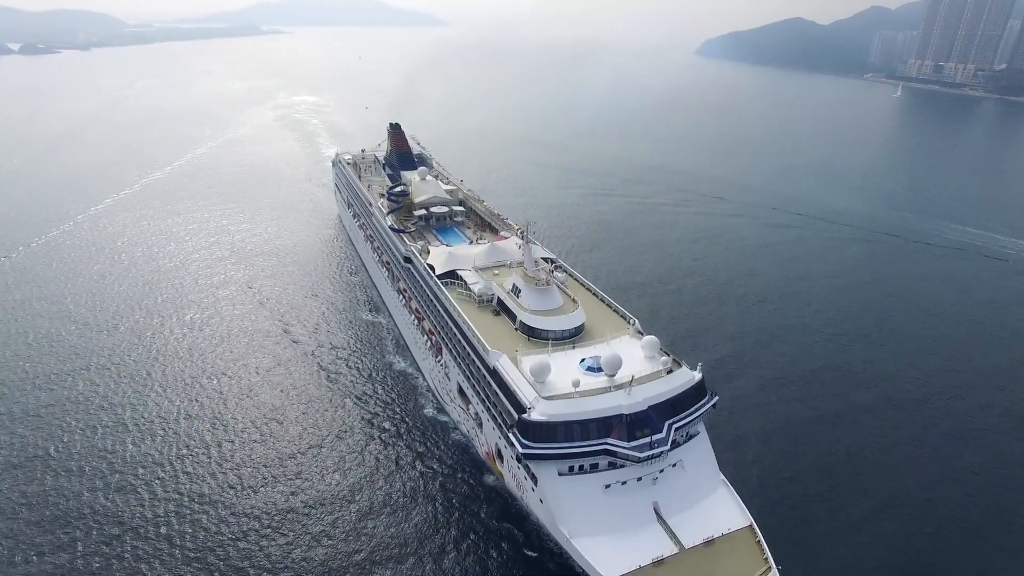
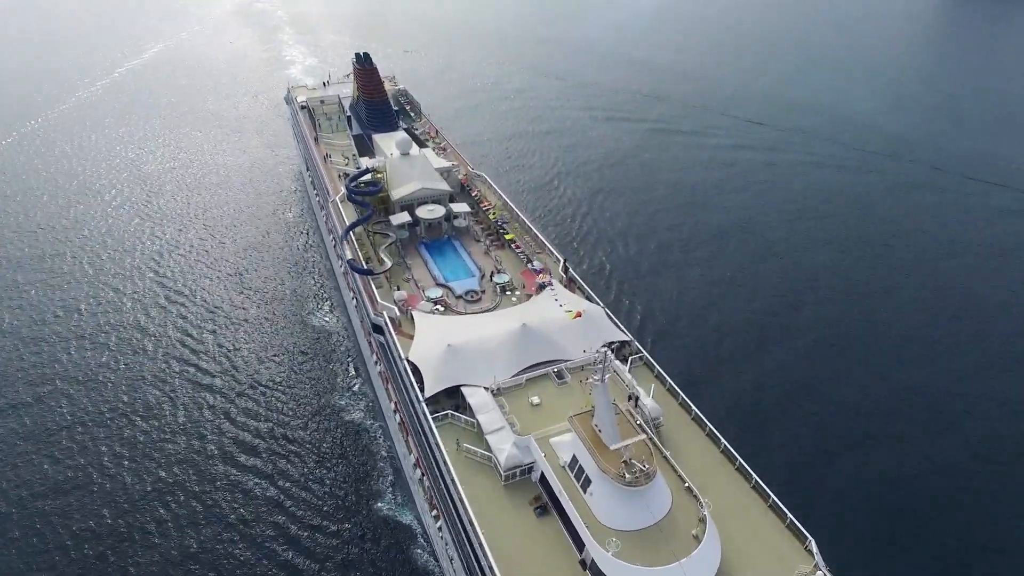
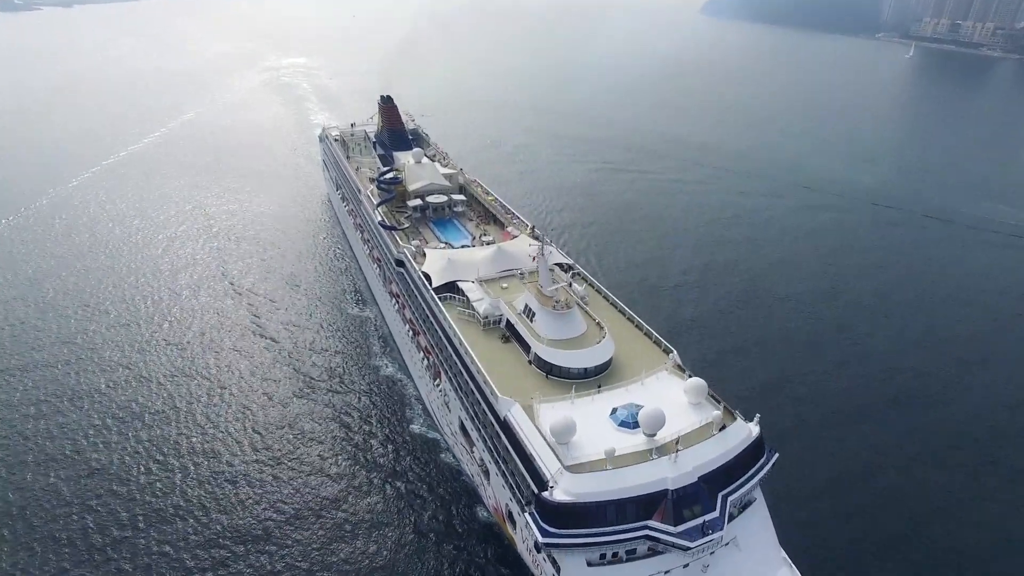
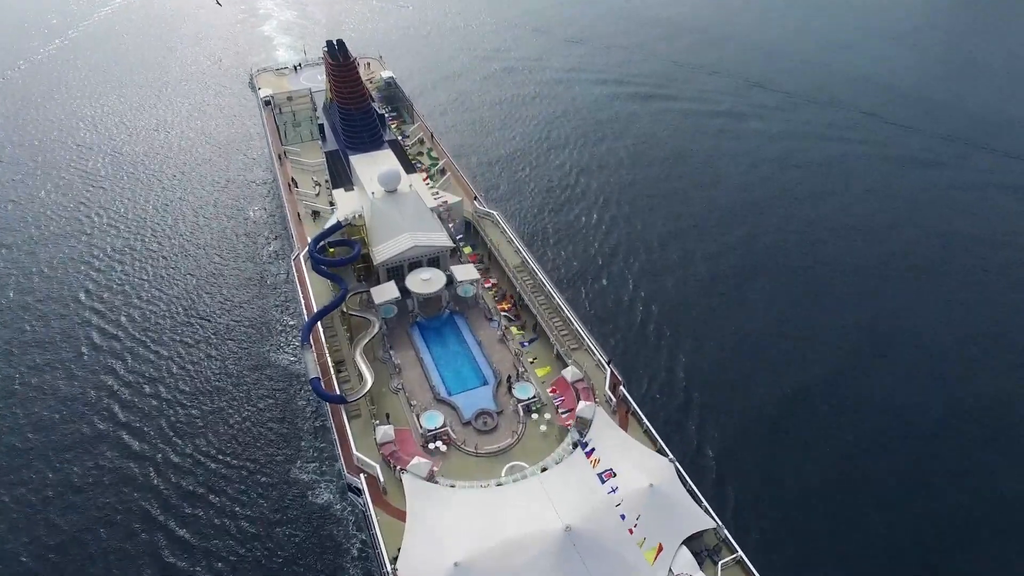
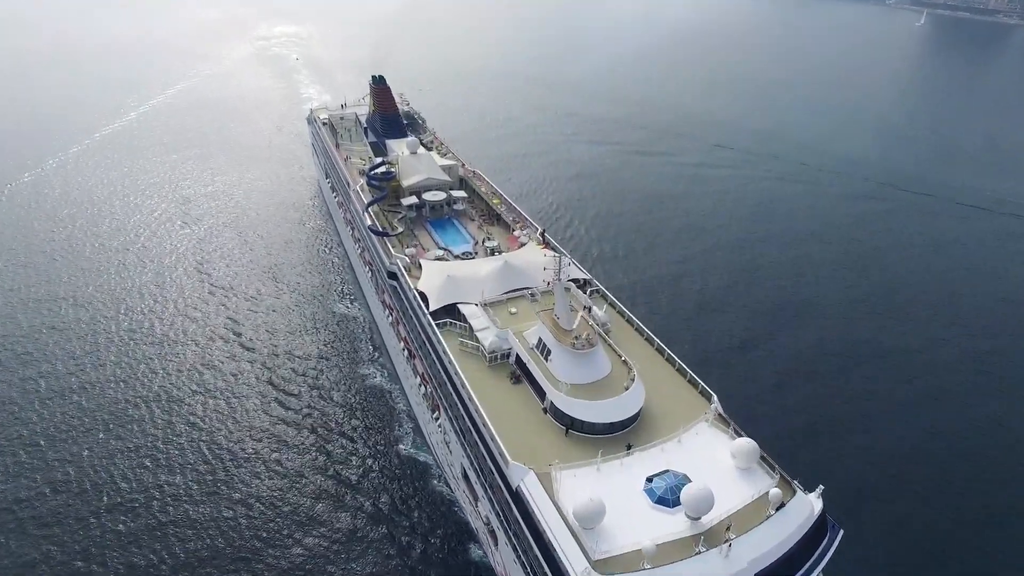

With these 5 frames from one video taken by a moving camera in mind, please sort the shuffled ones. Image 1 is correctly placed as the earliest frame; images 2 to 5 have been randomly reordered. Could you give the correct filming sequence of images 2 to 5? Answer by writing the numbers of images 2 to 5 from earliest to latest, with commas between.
3, 5, 2, 4
